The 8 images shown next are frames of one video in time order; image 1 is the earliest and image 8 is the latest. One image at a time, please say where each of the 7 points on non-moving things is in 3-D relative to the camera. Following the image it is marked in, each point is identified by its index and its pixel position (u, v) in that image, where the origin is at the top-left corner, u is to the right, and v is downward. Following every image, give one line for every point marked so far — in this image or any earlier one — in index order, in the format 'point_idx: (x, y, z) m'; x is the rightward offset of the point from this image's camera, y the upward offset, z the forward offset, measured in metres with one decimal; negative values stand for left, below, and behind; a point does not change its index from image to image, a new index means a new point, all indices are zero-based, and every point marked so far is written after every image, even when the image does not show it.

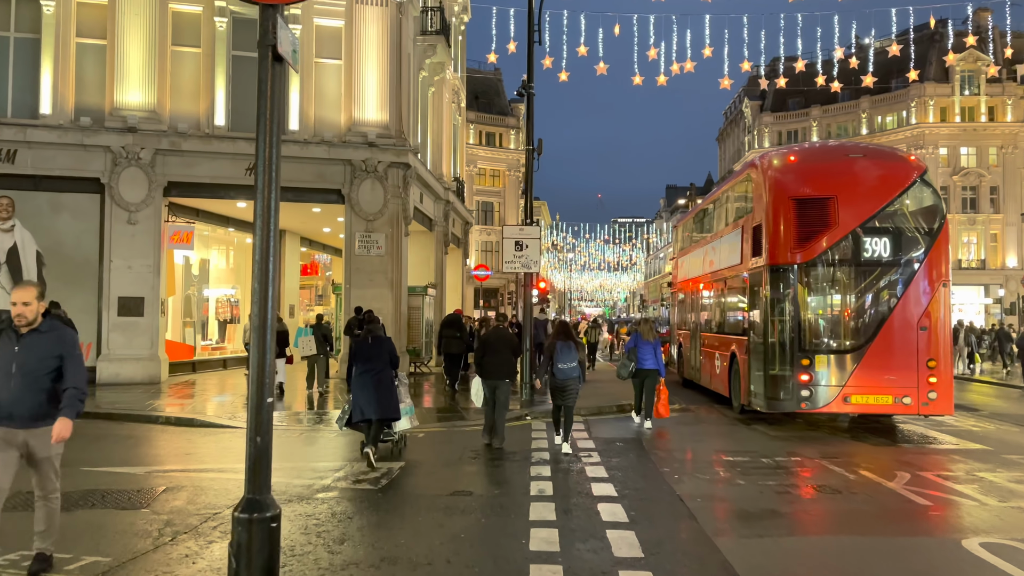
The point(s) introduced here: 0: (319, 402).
0: (-3.9, -2.3, +16.4) m
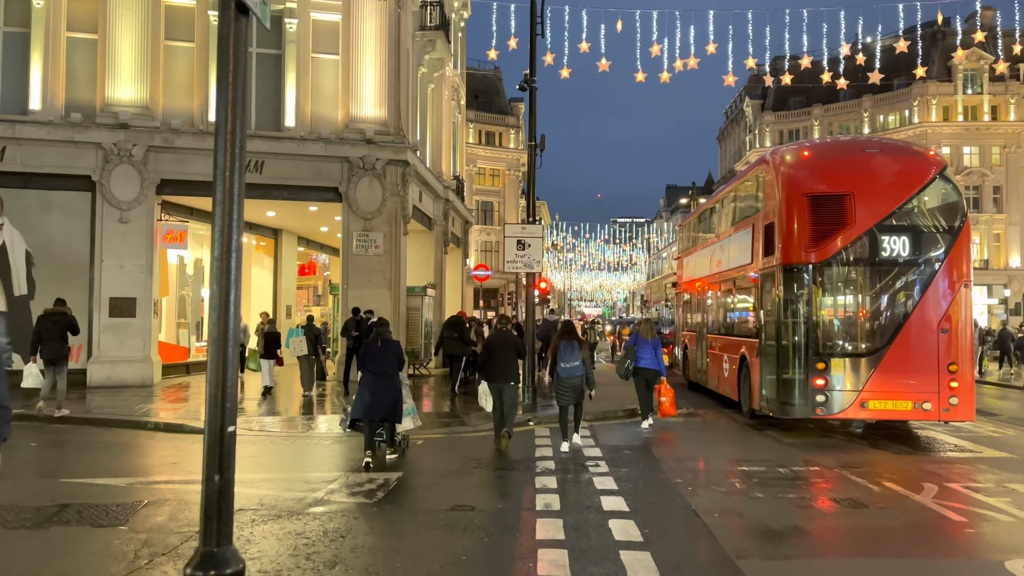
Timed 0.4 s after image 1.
0: (-3.9, -2.3, +15.9) m
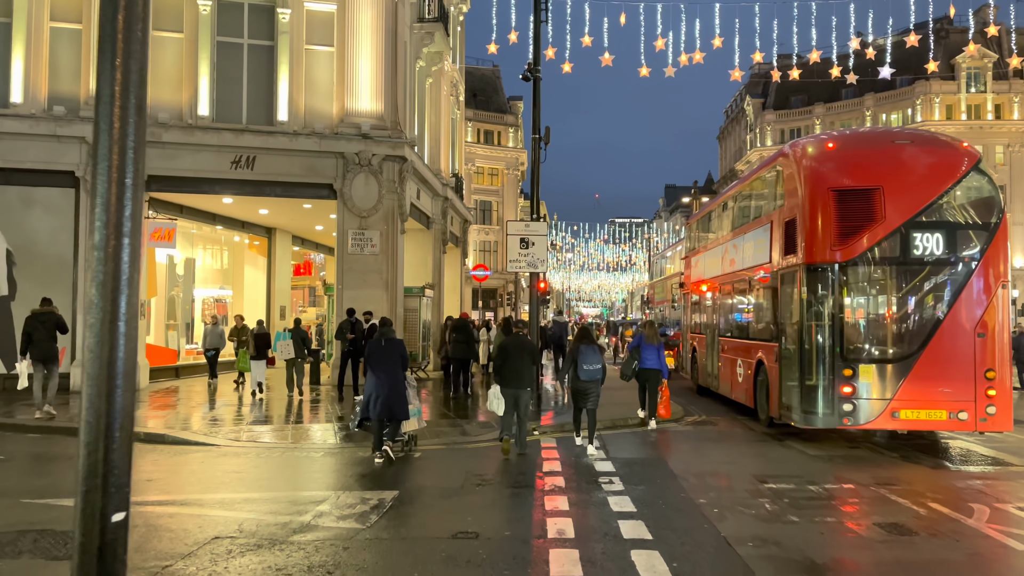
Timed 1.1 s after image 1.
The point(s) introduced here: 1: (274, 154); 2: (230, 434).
0: (-3.8, -2.3, +15.2) m
1: (-5.8, +3.2, +19.6) m
2: (-4.2, -2.2, +12.1) m
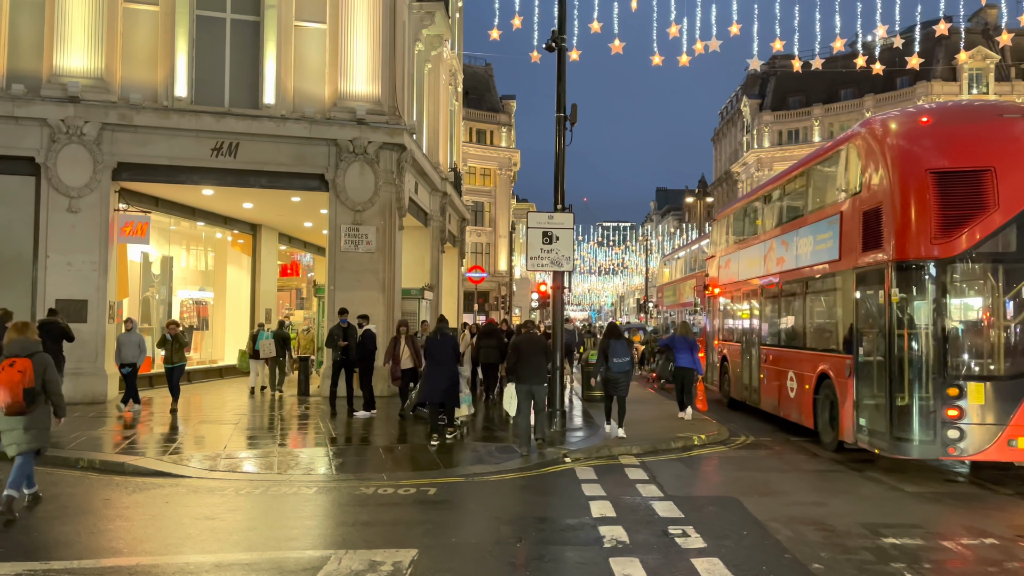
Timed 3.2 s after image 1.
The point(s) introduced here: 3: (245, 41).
0: (-3.5, -2.3, +13.3) m
1: (-5.5, +3.2, +17.7) m
2: (-3.9, -2.2, +10.2) m
3: (-6.0, +5.6, +18.3) m
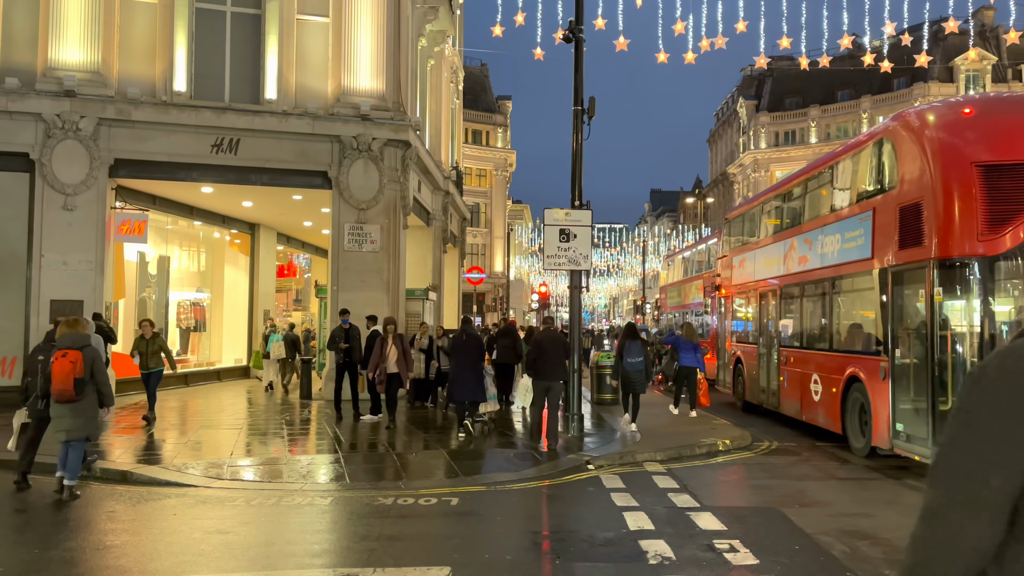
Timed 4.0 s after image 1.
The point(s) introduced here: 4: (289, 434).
0: (-3.3, -2.3, +12.8) m
1: (-5.4, +3.2, +17.2) m
2: (-3.6, -2.2, +9.7) m
3: (-5.9, +5.6, +17.8) m
4: (-3.6, -2.3, +12.9) m
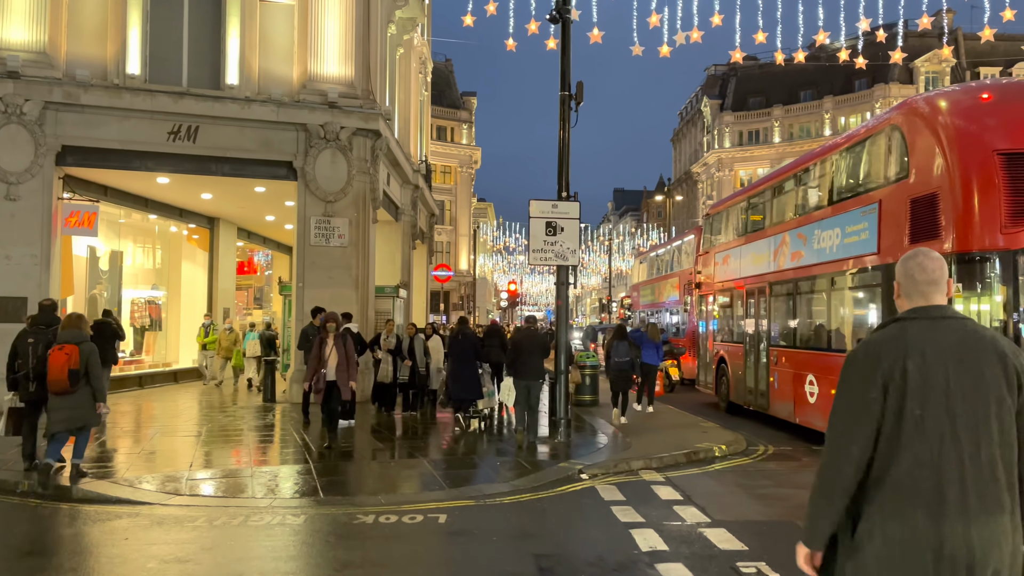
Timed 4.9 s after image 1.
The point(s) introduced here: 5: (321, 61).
0: (-3.6, -2.3, +11.9) m
1: (-5.8, +3.3, +16.2) m
2: (-3.8, -2.1, +8.8) m
3: (-6.4, +5.6, +16.8) m
4: (-3.9, -2.3, +12.0) m
5: (-4.0, +4.8, +17.1) m
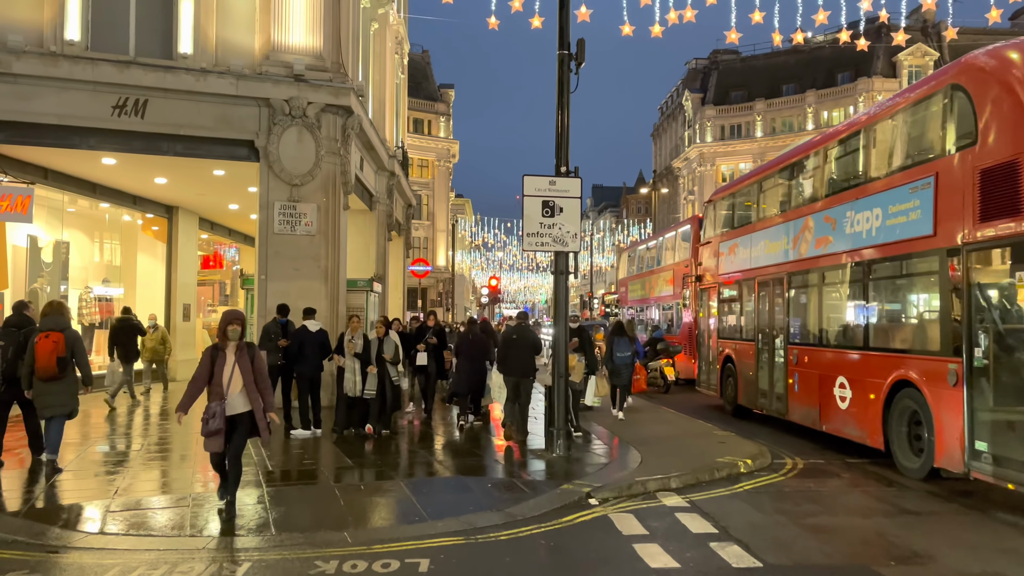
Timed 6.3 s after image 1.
0: (-3.7, -2.2, +10.3) m
1: (-6.1, +3.4, +14.5) m
2: (-3.8, -2.0, +7.2) m
3: (-6.6, +5.8, +15.1) m
4: (-4.0, -2.1, +10.4) m
5: (-4.3, +4.9, +15.4) m
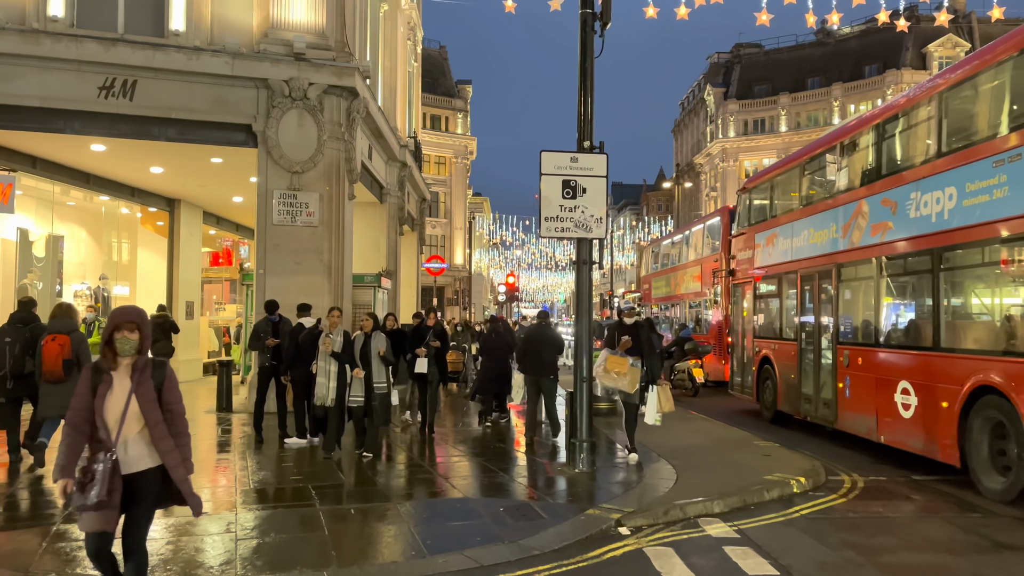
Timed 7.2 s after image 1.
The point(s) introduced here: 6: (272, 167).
0: (-3.5, -2.1, +9.2) m
1: (-5.8, +3.5, +13.5) m
2: (-3.7, -1.9, +6.1) m
3: (-6.3, +5.9, +14.1) m
4: (-3.8, -2.1, +9.3) m
5: (-4.0, +5.0, +14.4) m
6: (-4.2, +2.1, +14.1) m
